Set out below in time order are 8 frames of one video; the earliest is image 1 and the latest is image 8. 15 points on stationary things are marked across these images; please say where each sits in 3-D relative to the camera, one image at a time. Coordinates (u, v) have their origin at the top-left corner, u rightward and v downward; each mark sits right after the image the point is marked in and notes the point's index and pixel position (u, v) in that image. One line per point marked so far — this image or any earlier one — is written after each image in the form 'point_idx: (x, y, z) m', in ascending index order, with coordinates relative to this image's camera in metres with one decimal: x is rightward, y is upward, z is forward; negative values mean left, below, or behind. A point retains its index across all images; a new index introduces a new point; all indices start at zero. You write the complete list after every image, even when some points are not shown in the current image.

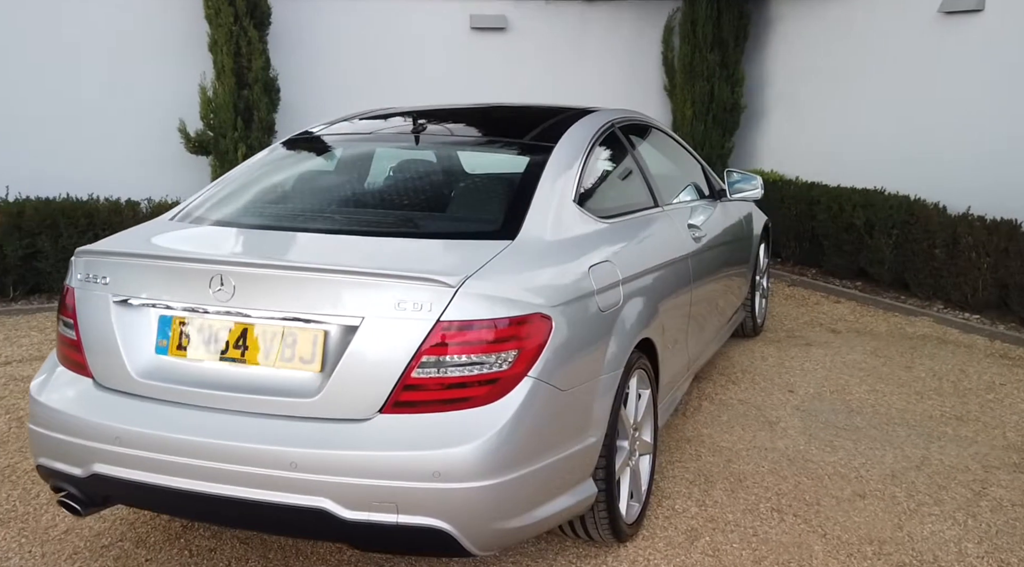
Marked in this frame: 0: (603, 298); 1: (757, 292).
0: (+0.2, 0.0, +2.5) m
1: (+1.8, 0.0, +5.4) m
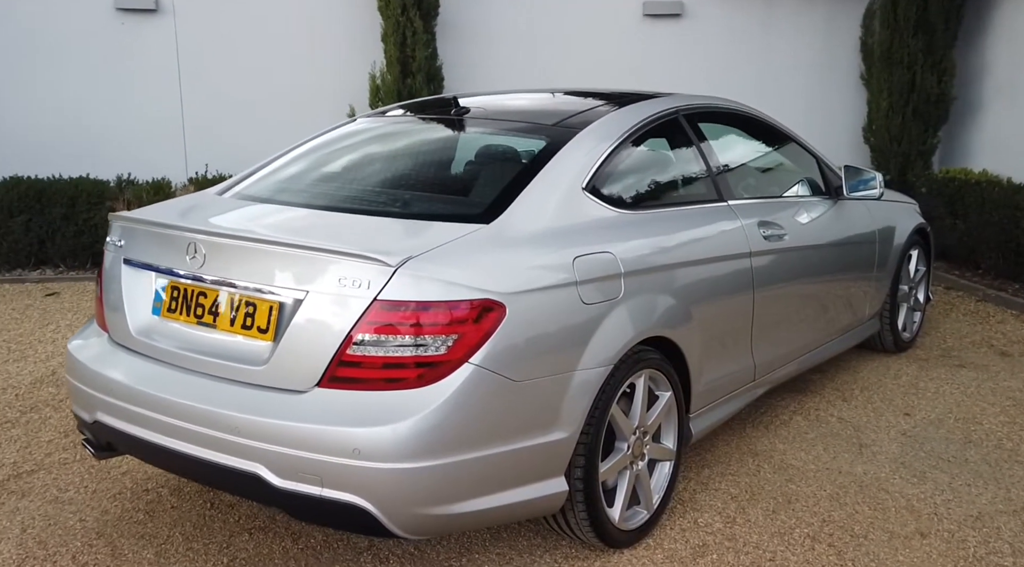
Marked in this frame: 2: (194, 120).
0: (+0.2, 0.0, +2.4) m
1: (+2.4, -0.1, +4.8) m
2: (-3.3, +1.7, +8.3) m
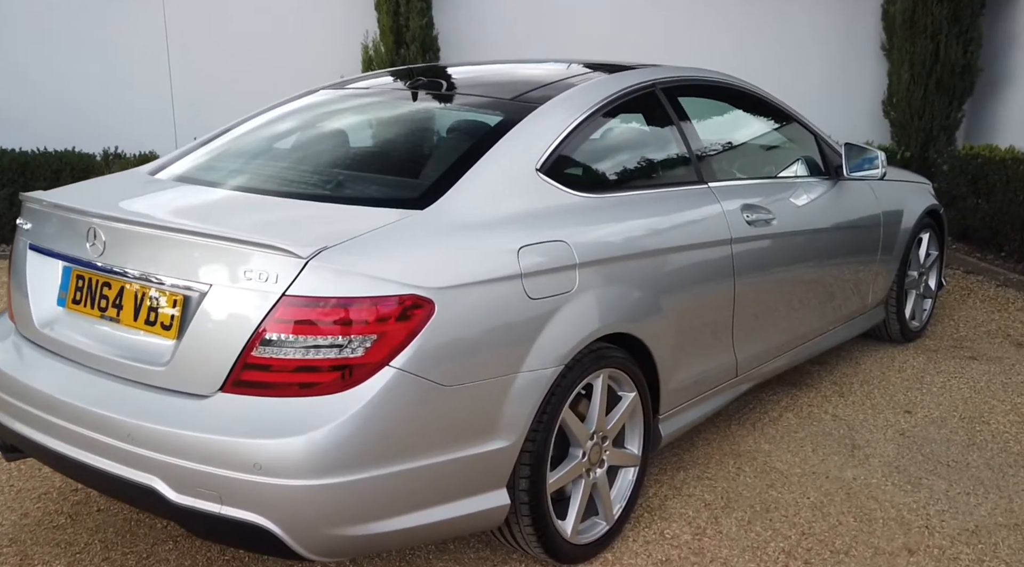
0: (+0.1, 0.0, +2.2) m
1: (+2.3, 0.0, +4.5) m
2: (-3.3, +1.9, +8.1) m
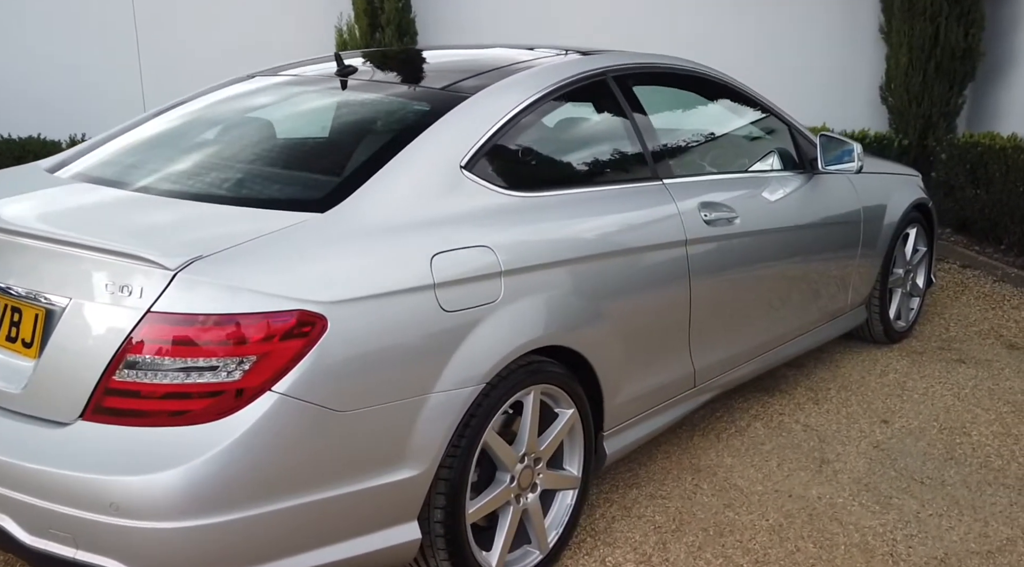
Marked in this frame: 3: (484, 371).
0: (-0.2, 0.0, +2.0) m
1: (+2.1, 0.0, +4.3) m
2: (-3.5, +2.0, +7.9) m
3: (-0.1, -0.2, +2.1) m
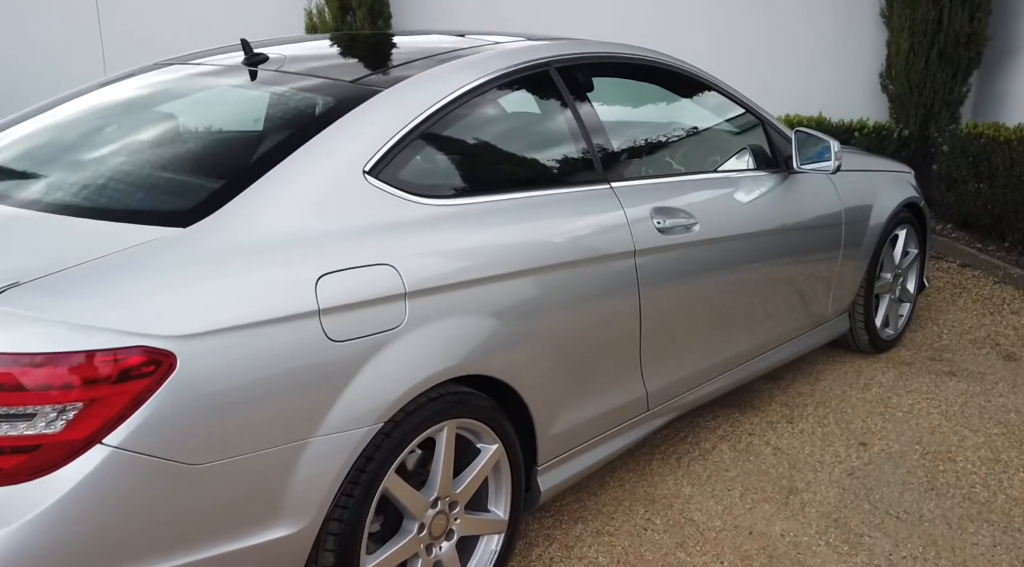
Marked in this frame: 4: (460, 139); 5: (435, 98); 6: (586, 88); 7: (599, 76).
0: (-0.4, -0.1, +1.7) m
1: (+1.9, -0.1, +4.0) m
2: (-3.6, +2.1, +7.6) m
3: (-0.3, -0.3, +1.8) m
4: (-0.1, +0.4, +2.2) m
5: (-0.2, +0.5, +2.2) m
6: (+0.3, +0.7, +2.7) m
7: (+0.3, +0.7, +2.8) m
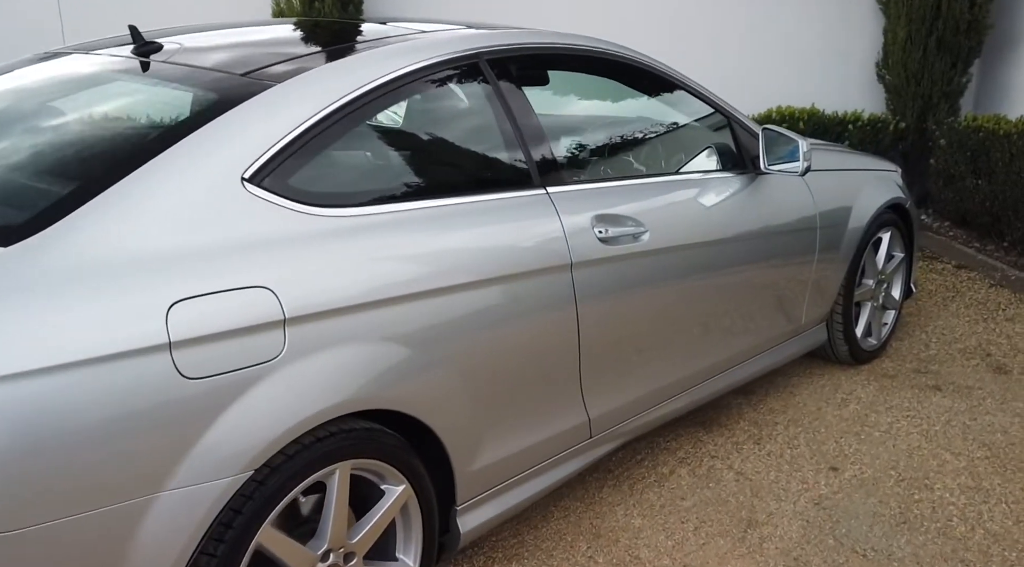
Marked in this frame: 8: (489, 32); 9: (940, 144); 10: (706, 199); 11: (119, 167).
0: (-0.6, -0.1, +1.5) m
1: (+1.7, -0.1, +3.8) m
2: (-3.8, +2.2, +7.3) m
3: (-0.5, -0.3, +1.6) m
4: (-0.4, +0.4, +2.0) m
5: (-0.4, +0.5, +2.0) m
6: (+0.1, +0.6, +2.4) m
7: (+0.1, +0.7, +2.5) m
8: (0.0, +0.8, +2.5) m
9: (+3.5, +1.1, +6.5) m
10: (+0.7, +0.3, +2.8) m
11: (-0.8, +0.2, +1.7) m
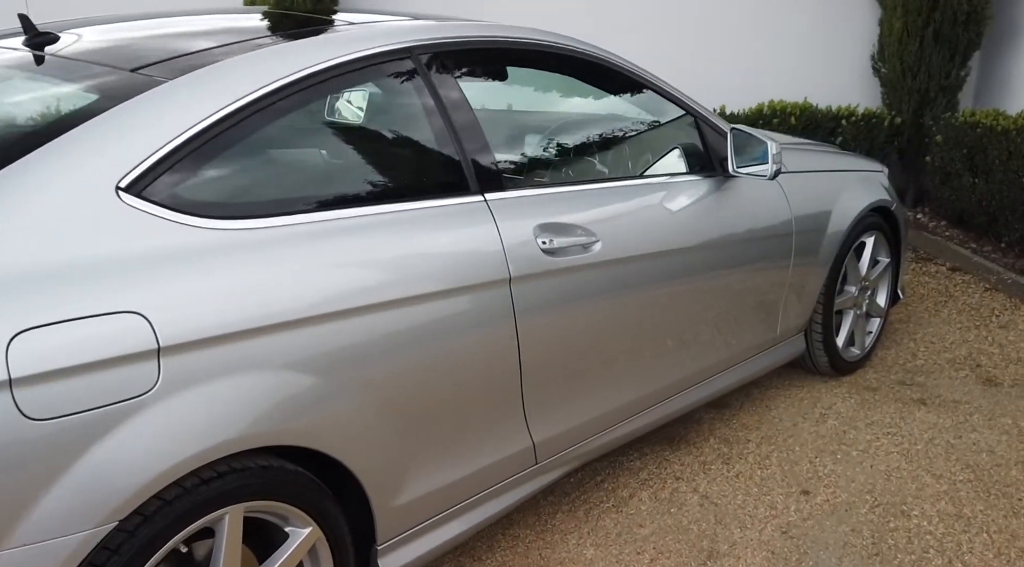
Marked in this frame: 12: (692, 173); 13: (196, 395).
0: (-0.8, -0.2, +1.3) m
1: (+1.6, -0.1, +3.6) m
2: (-3.9, +2.2, +7.2) m
3: (-0.7, -0.4, +1.4) m
4: (-0.5, +0.3, +1.8) m
5: (-0.6, +0.4, +1.8) m
6: (-0.1, +0.6, +2.3) m
7: (-0.1, +0.6, +2.3) m
8: (-0.2, +0.8, +2.3) m
9: (+3.4, +1.1, +6.3) m
10: (+0.5, +0.3, +2.6) m
11: (-1.0, +0.2, +1.5) m
12: (+0.6, +0.4, +2.8) m
13: (-0.6, -0.2, +1.5) m
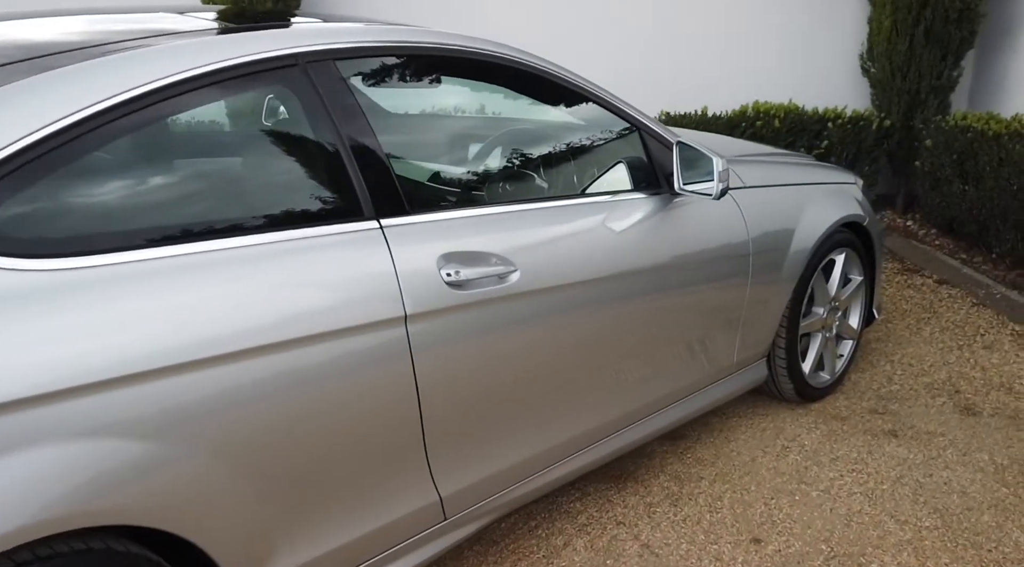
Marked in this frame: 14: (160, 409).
0: (-1.0, -0.3, +1.1) m
1: (+1.4, -0.2, +3.4) m
2: (-4.1, +2.1, +6.9) m
3: (-0.9, -0.5, +1.2) m
4: (-0.8, +0.2, +1.6) m
5: (-0.8, +0.3, +1.6) m
6: (-0.3, +0.5, +2.0) m
7: (-0.3, +0.6, +2.1) m
8: (-0.4, +0.7, +2.1) m
9: (+3.2, +1.1, +6.0) m
10: (+0.3, +0.2, +2.4) m
11: (-1.2, +0.1, +1.3) m
12: (+0.4, +0.3, +2.6) m
13: (-0.8, -0.3, +1.3) m
14: (-0.7, -0.2, +1.5) m
